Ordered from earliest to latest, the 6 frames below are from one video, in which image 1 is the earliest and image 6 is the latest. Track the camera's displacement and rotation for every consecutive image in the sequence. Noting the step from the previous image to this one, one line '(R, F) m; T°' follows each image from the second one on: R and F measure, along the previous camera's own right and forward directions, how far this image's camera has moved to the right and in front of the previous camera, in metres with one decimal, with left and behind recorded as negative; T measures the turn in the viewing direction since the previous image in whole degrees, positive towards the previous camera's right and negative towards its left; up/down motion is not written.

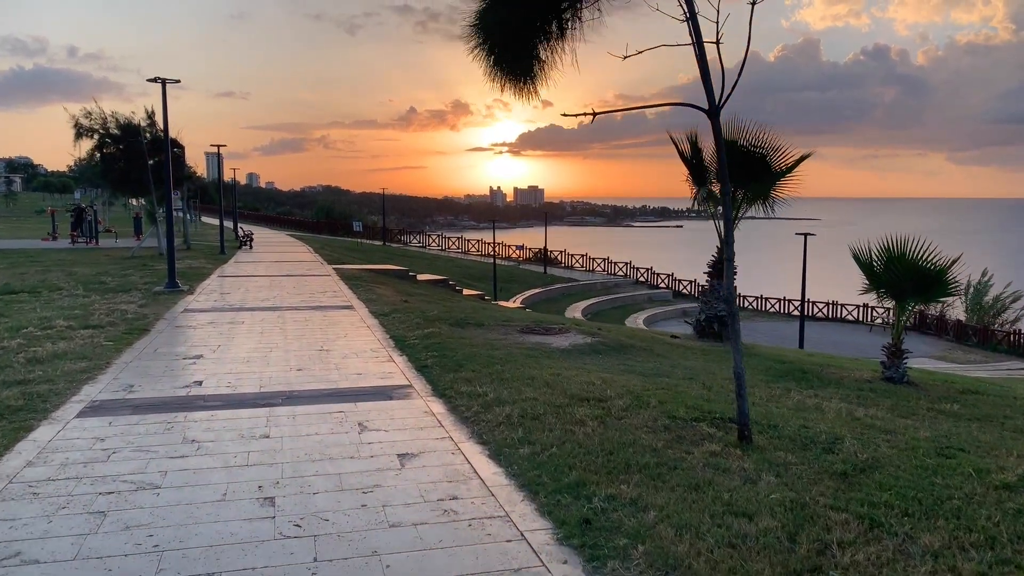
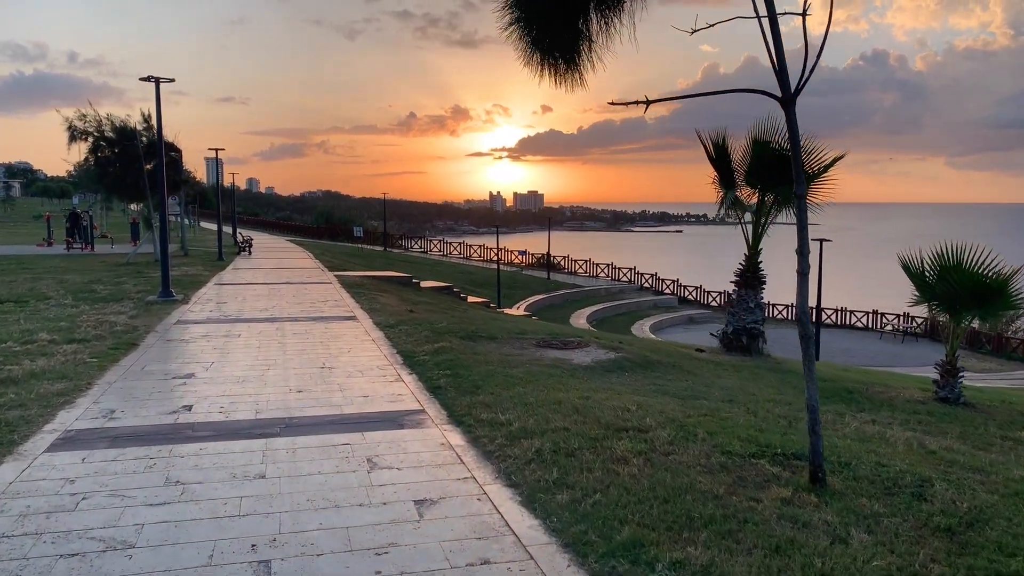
(-0.2, +0.8) m; 0°
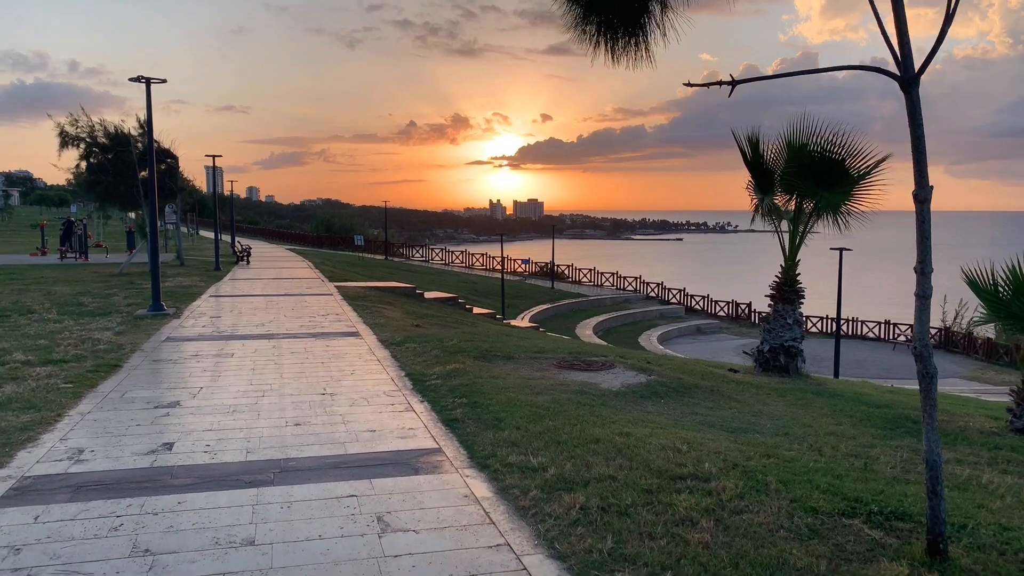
(-0.2, +1.0) m; 0°
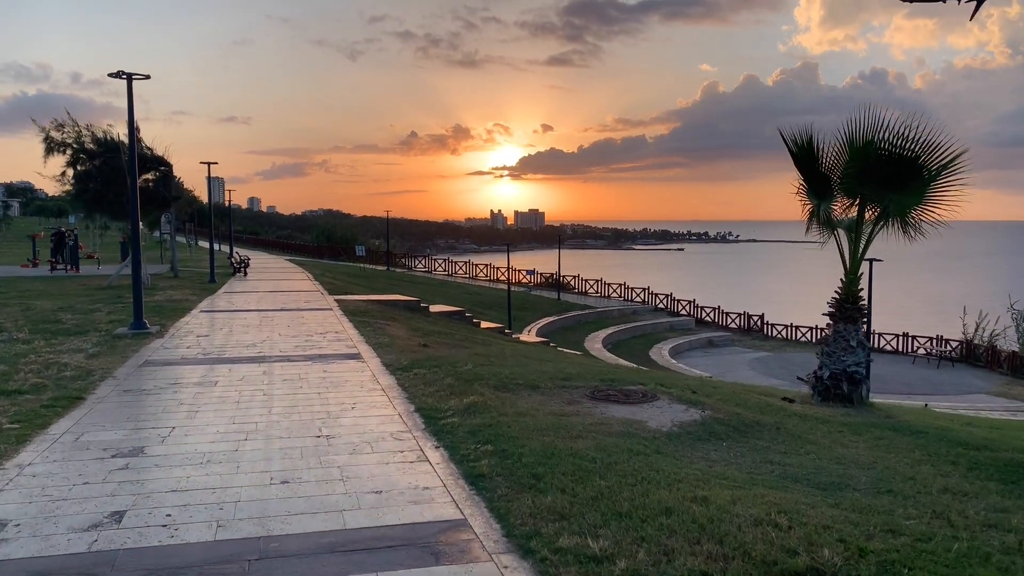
(-0.3, +1.4) m; 0°
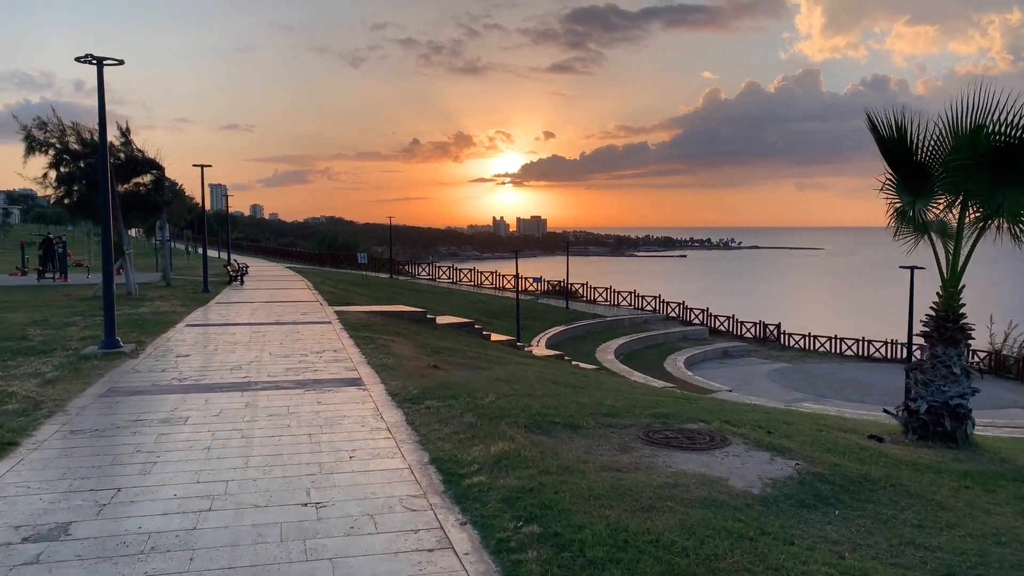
(-0.3, +1.7) m; 0°
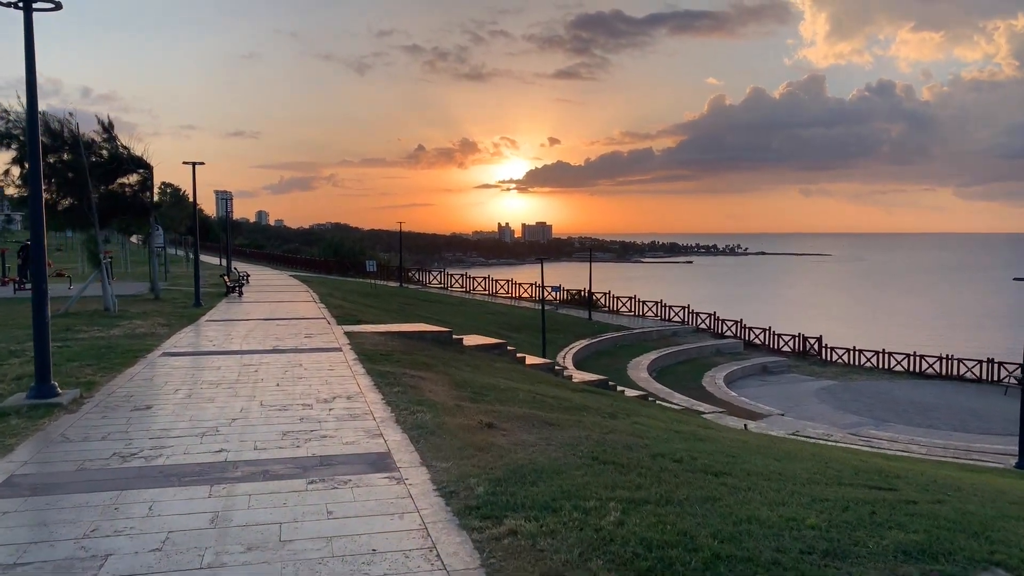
(-0.8, +3.4) m; 0°
